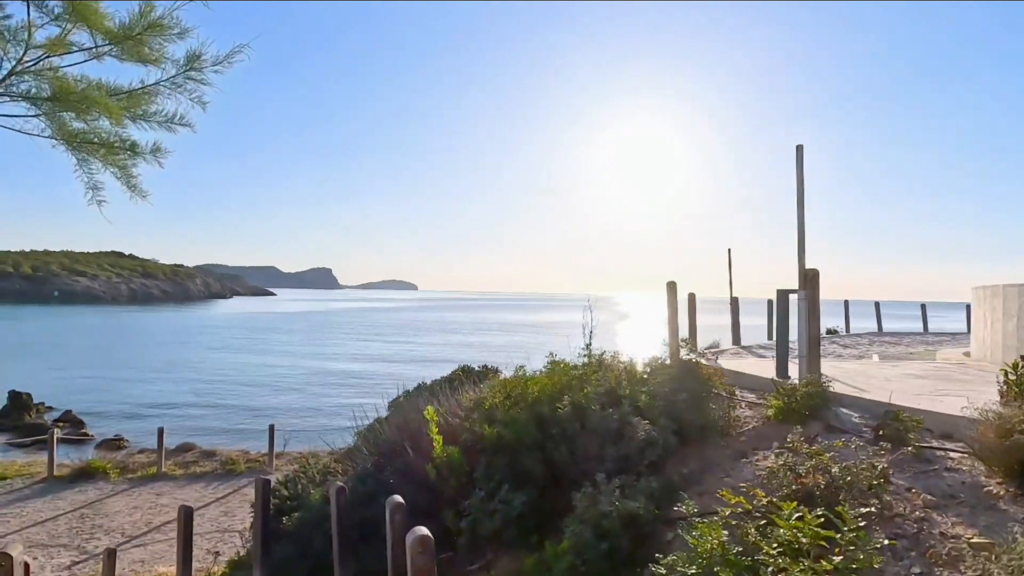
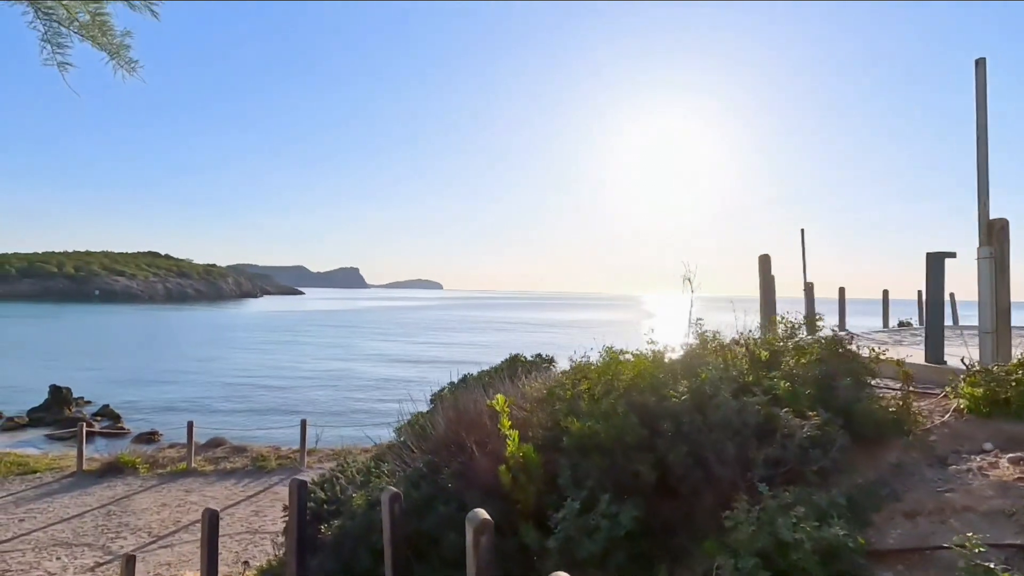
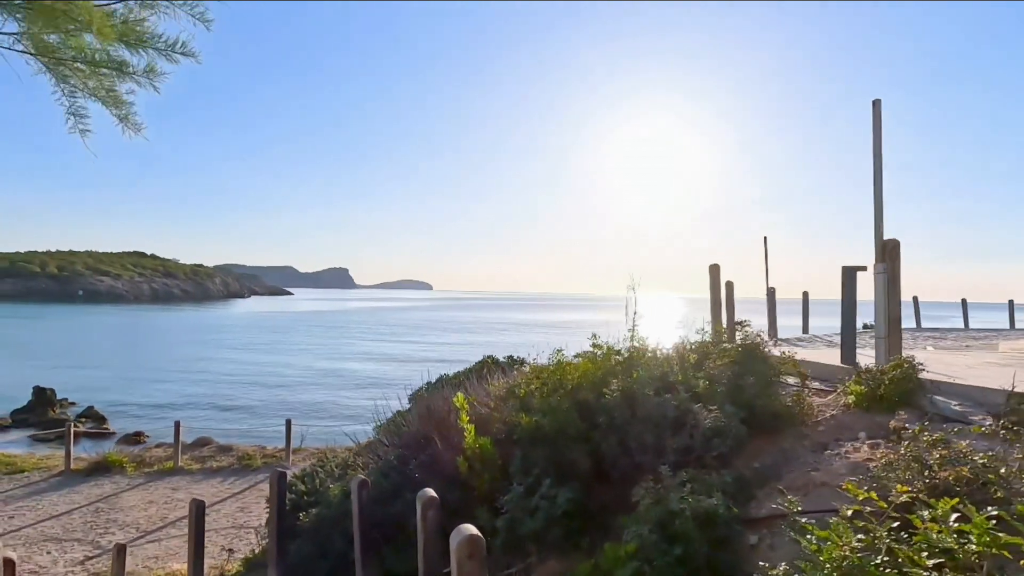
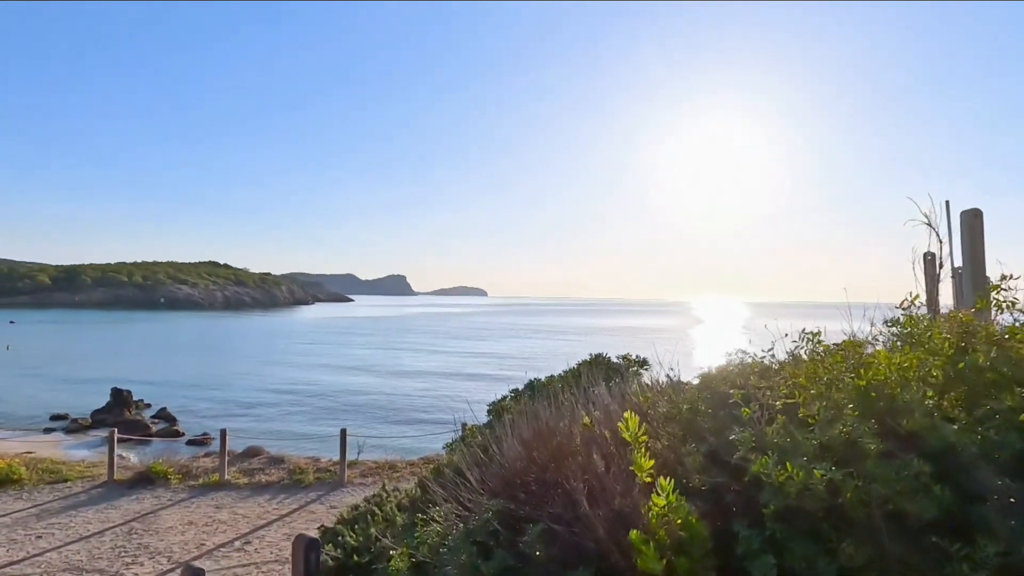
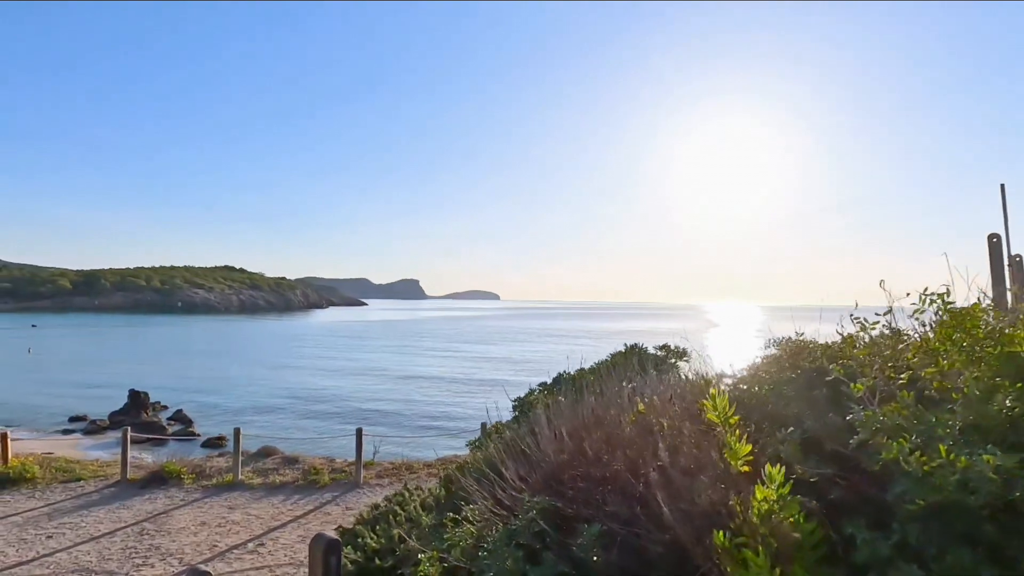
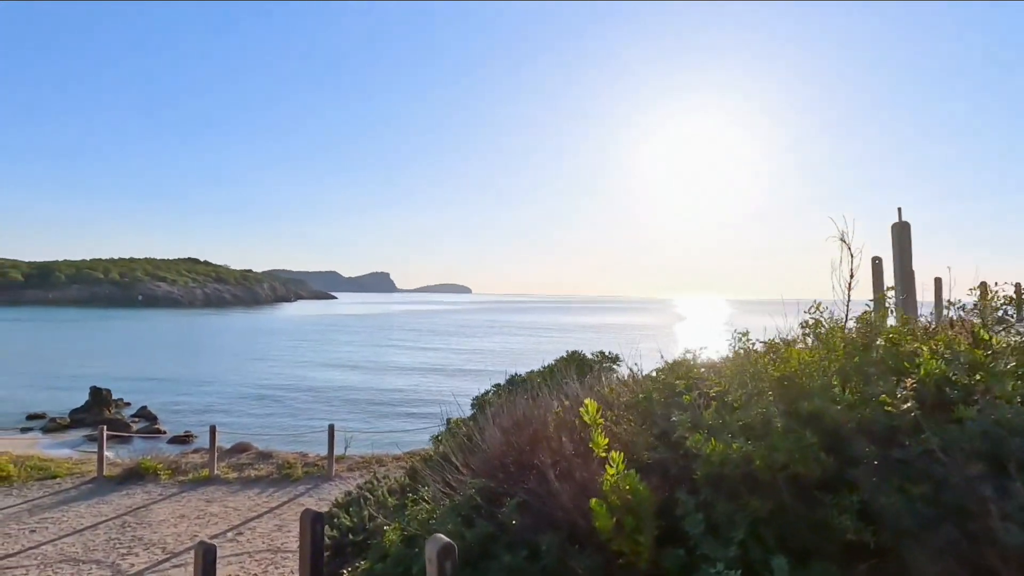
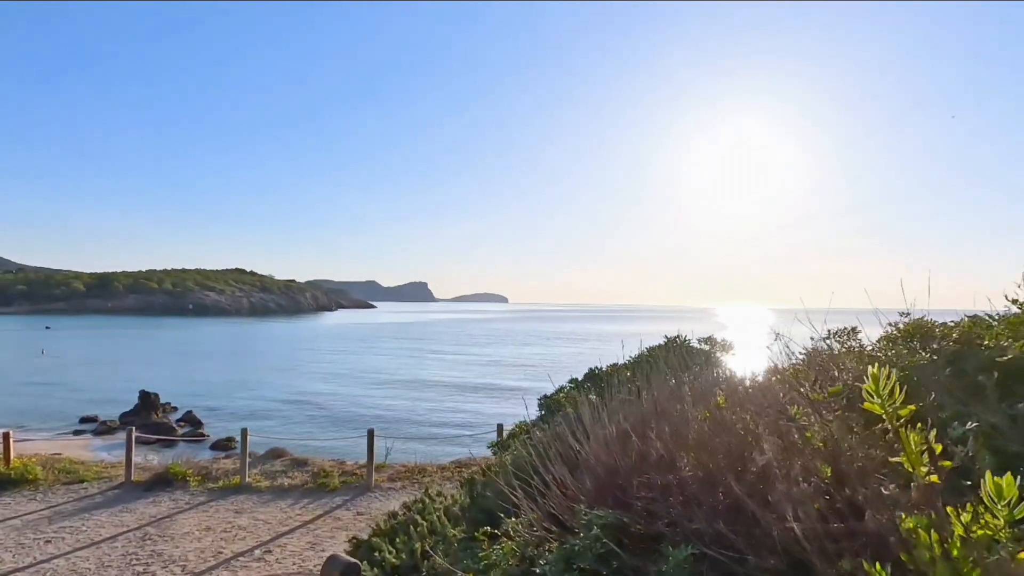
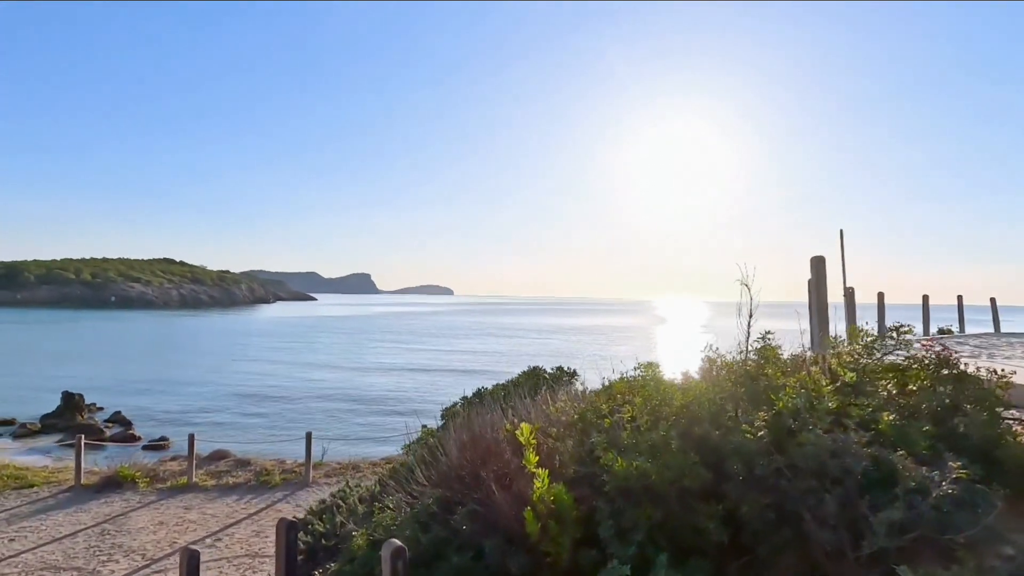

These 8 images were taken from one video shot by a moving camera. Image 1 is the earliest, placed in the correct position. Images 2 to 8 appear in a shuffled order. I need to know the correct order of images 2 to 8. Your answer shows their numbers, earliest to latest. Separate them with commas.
3, 2, 8, 6, 4, 5, 7
